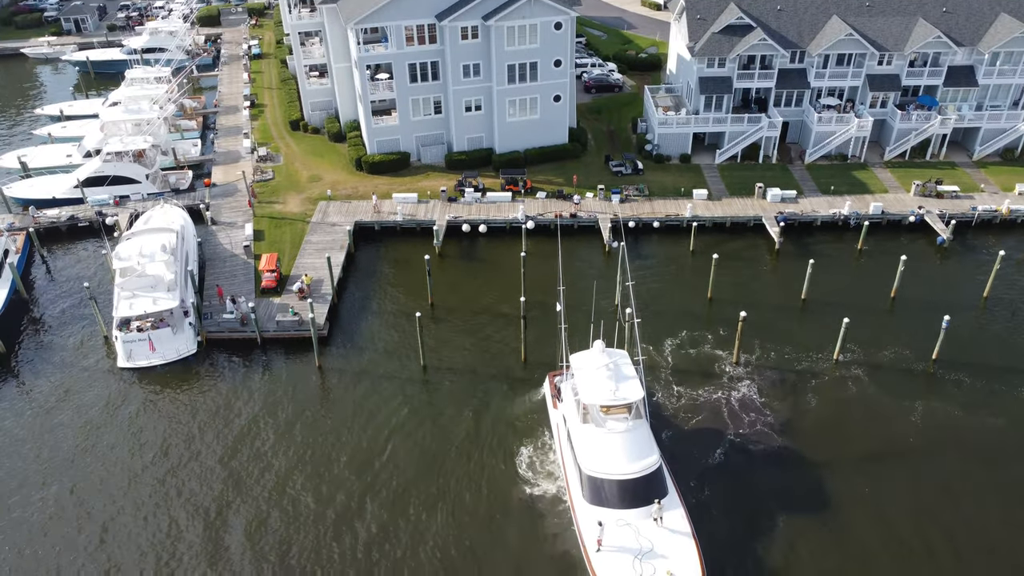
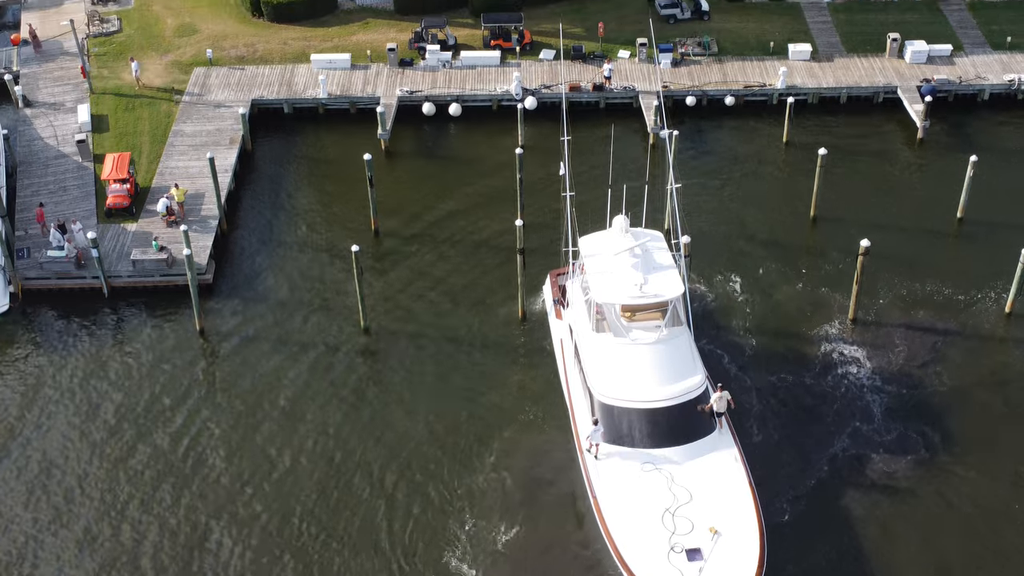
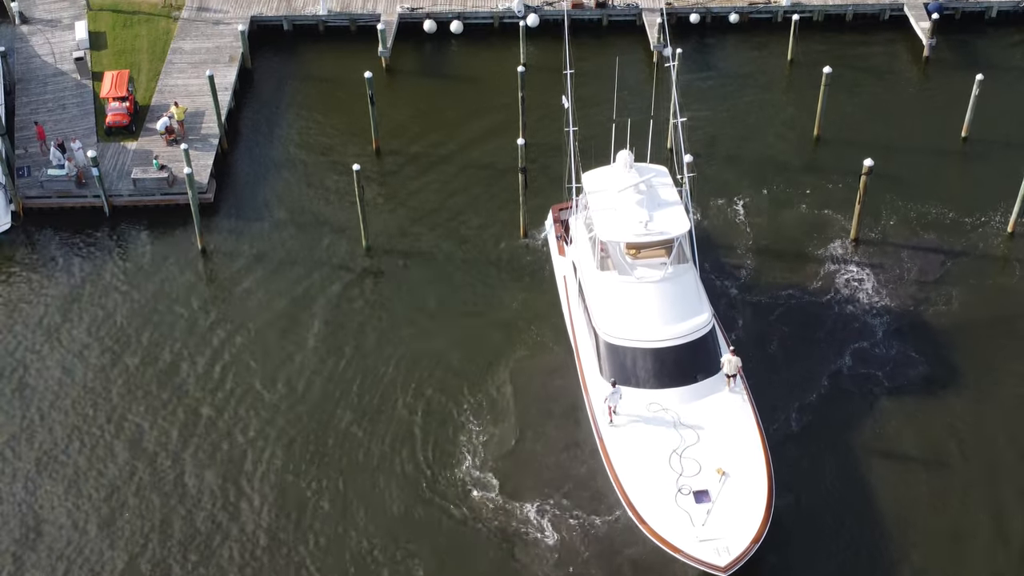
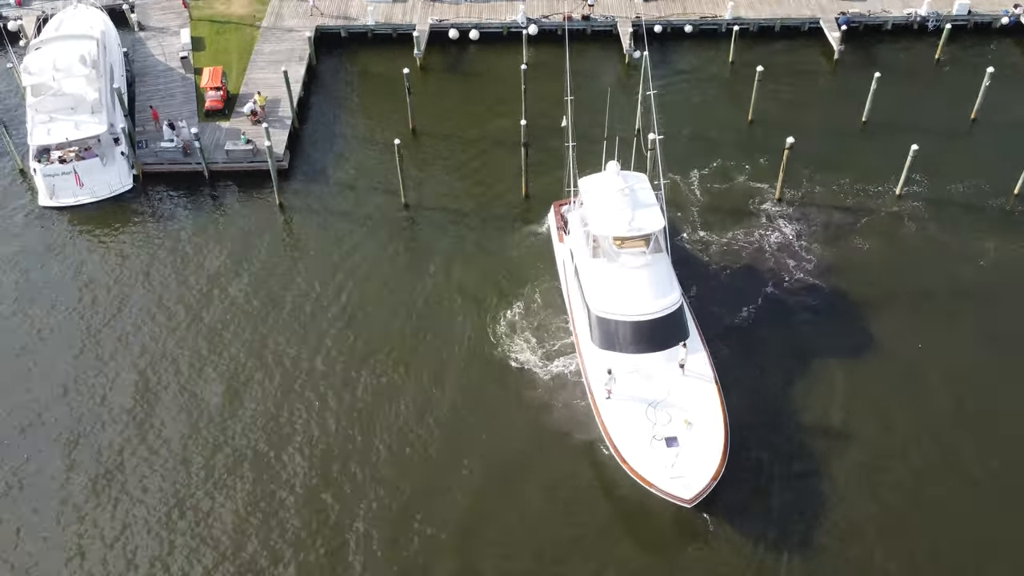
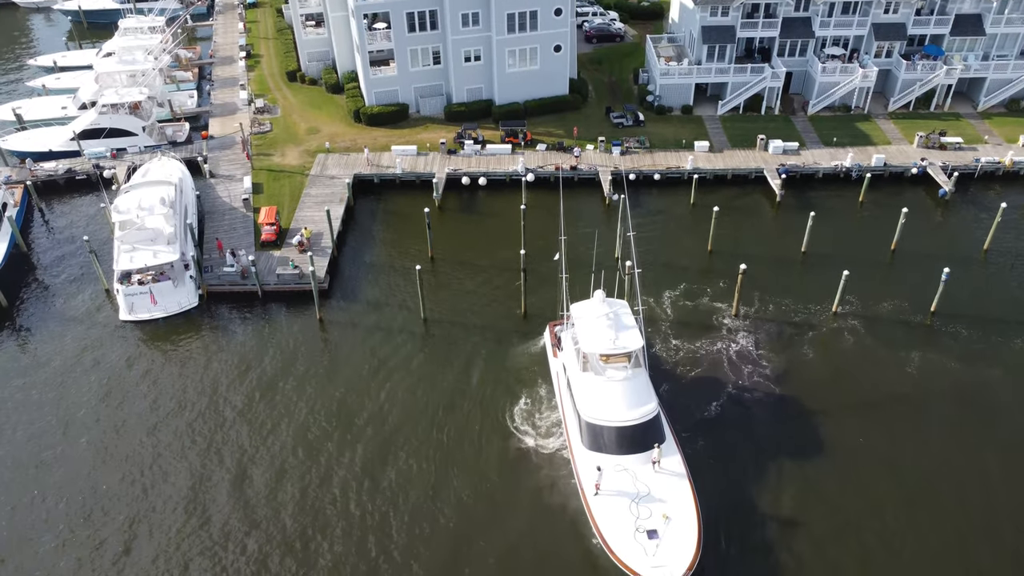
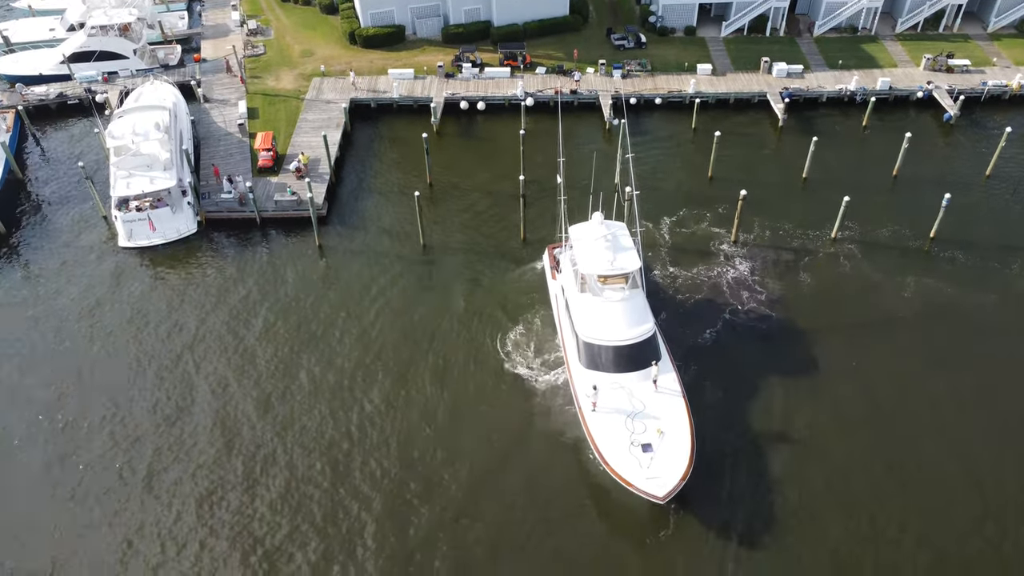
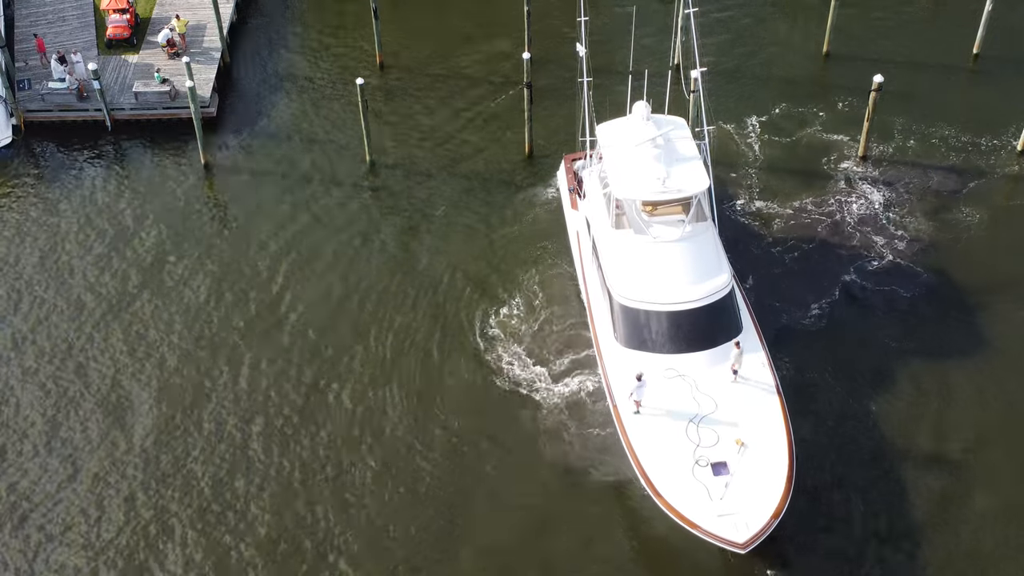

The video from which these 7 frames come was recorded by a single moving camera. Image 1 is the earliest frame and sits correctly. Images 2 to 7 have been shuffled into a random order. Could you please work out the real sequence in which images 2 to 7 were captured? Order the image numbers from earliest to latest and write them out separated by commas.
5, 6, 4, 7, 3, 2
